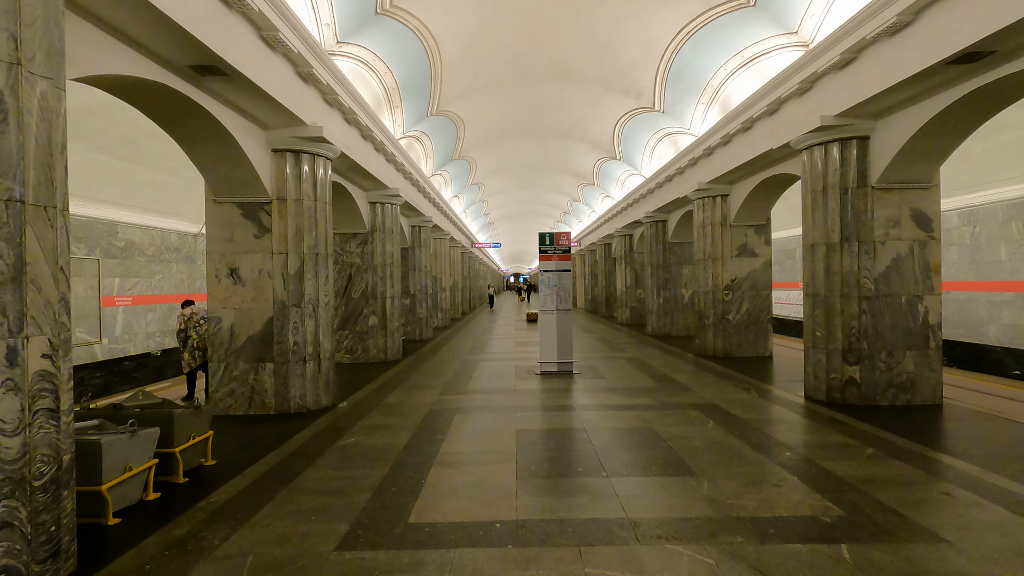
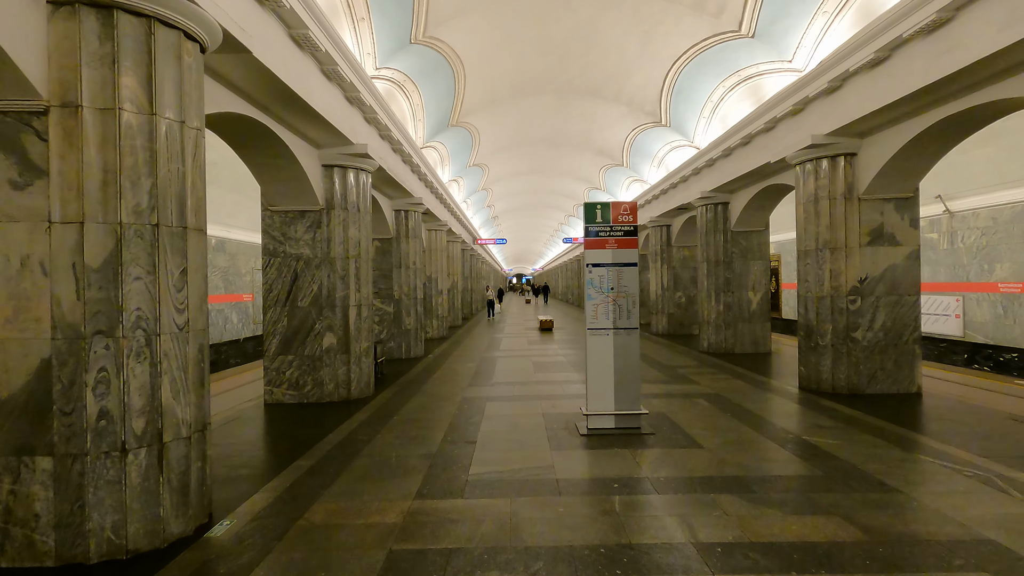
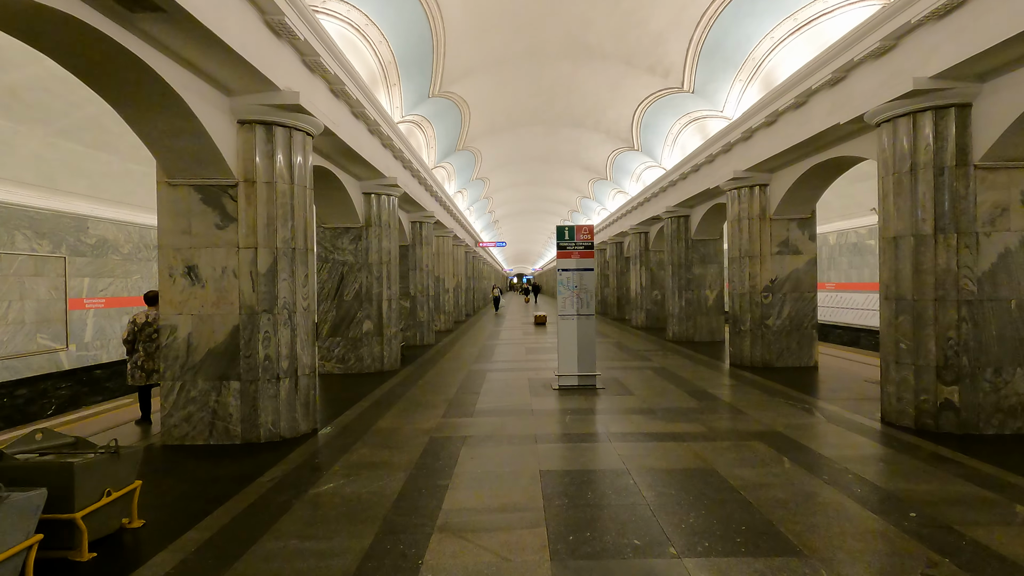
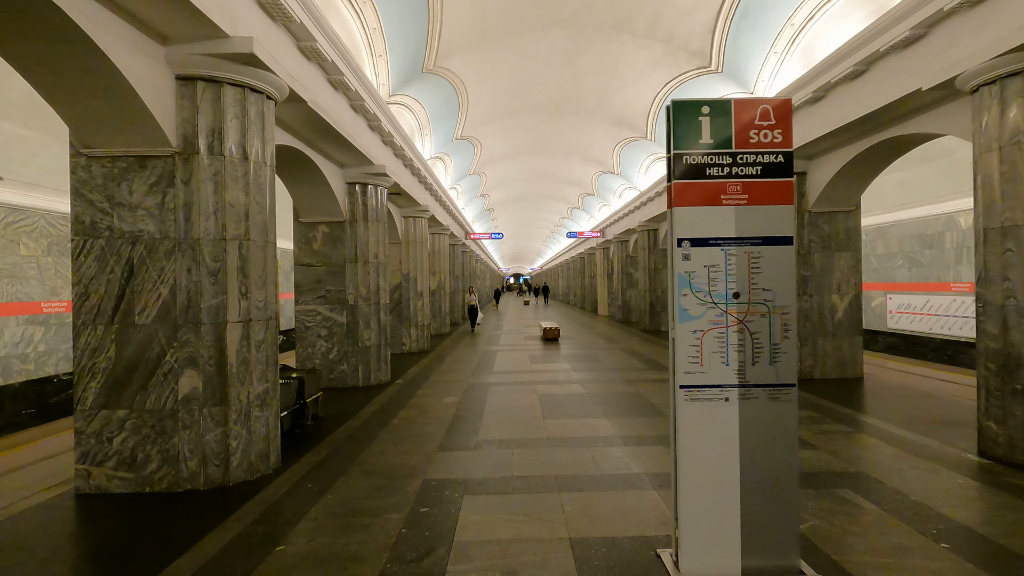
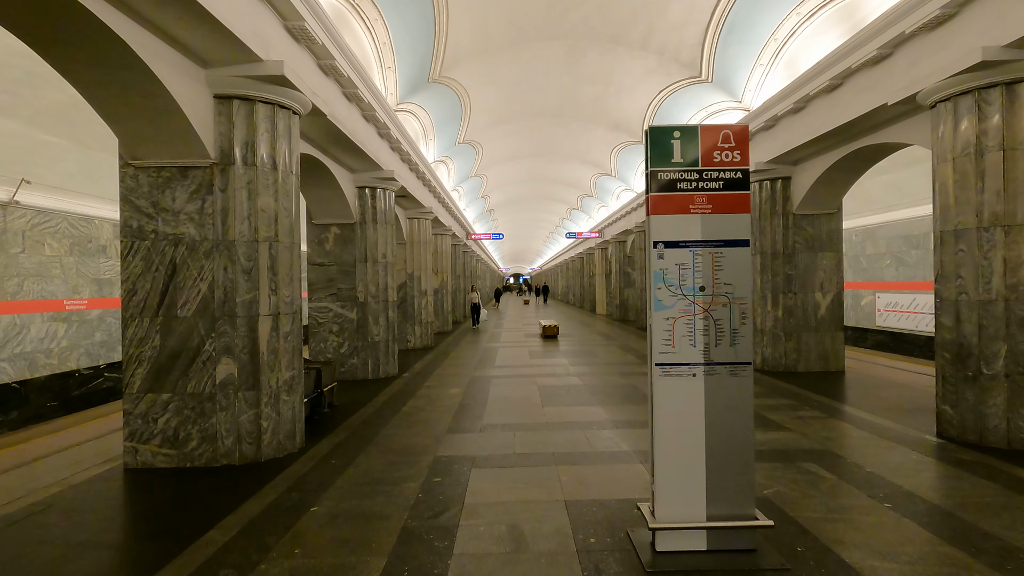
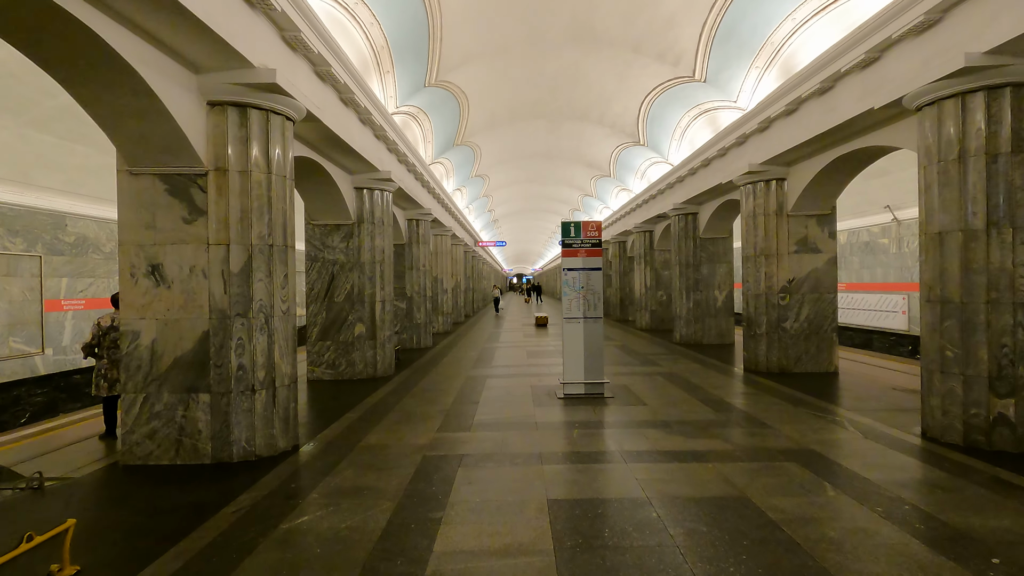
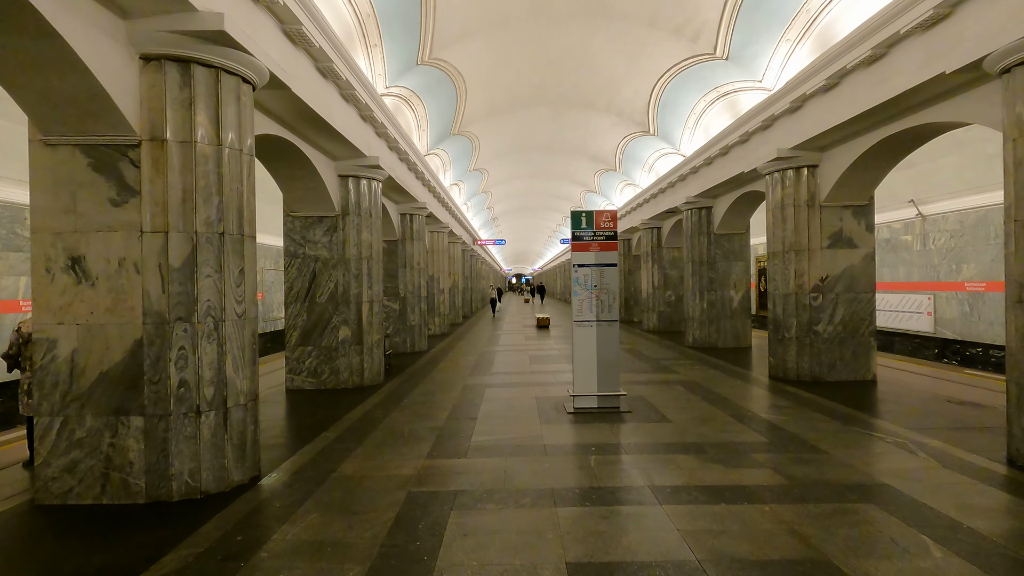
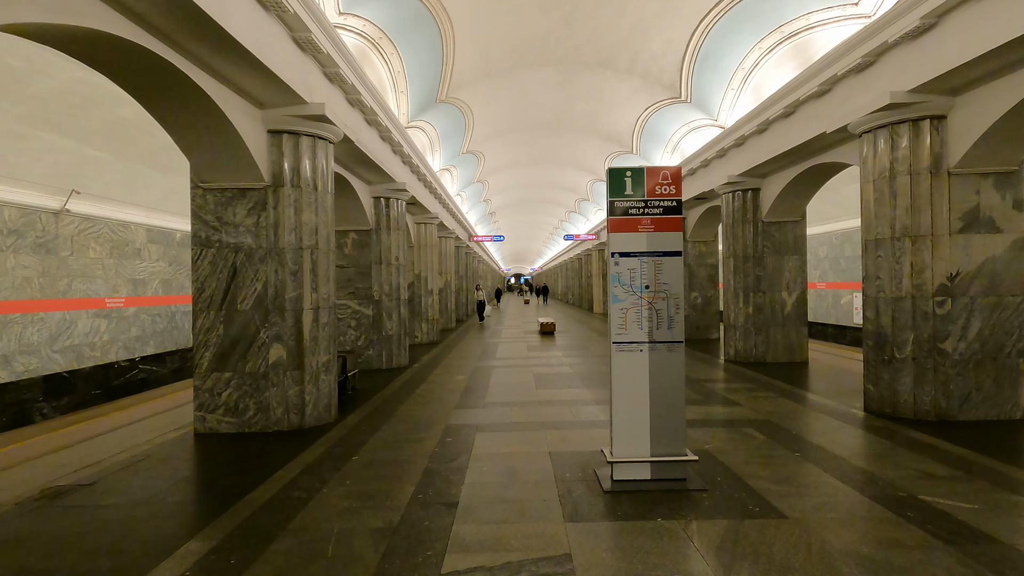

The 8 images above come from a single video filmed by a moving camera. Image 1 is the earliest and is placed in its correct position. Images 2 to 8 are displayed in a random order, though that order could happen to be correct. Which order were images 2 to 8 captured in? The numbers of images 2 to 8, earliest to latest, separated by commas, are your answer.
3, 6, 7, 2, 8, 5, 4
